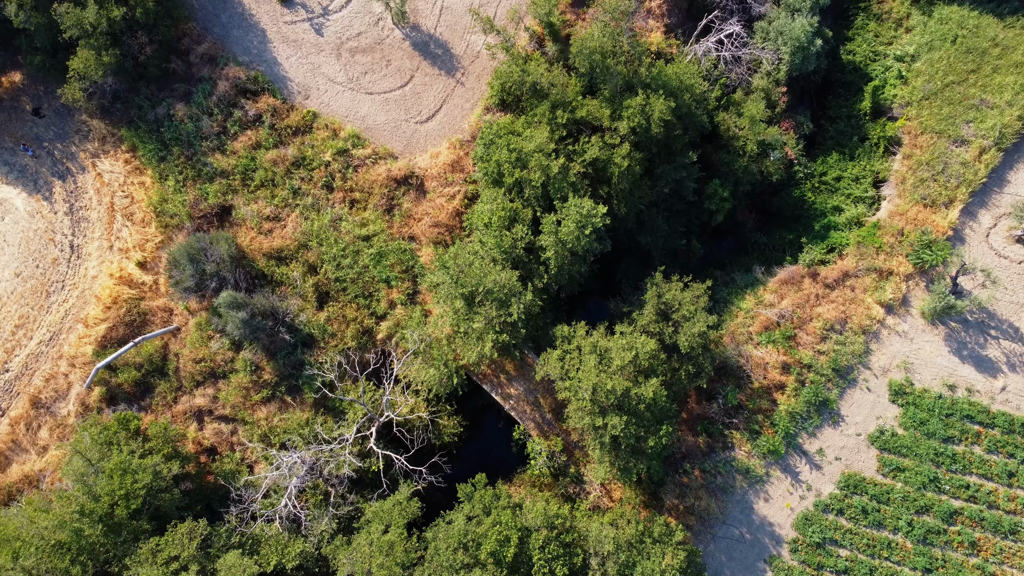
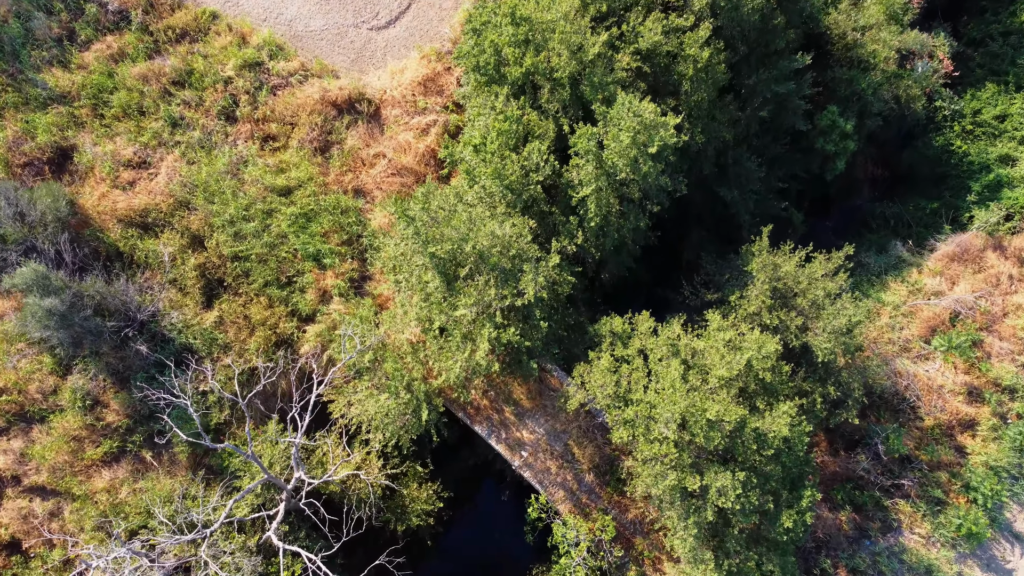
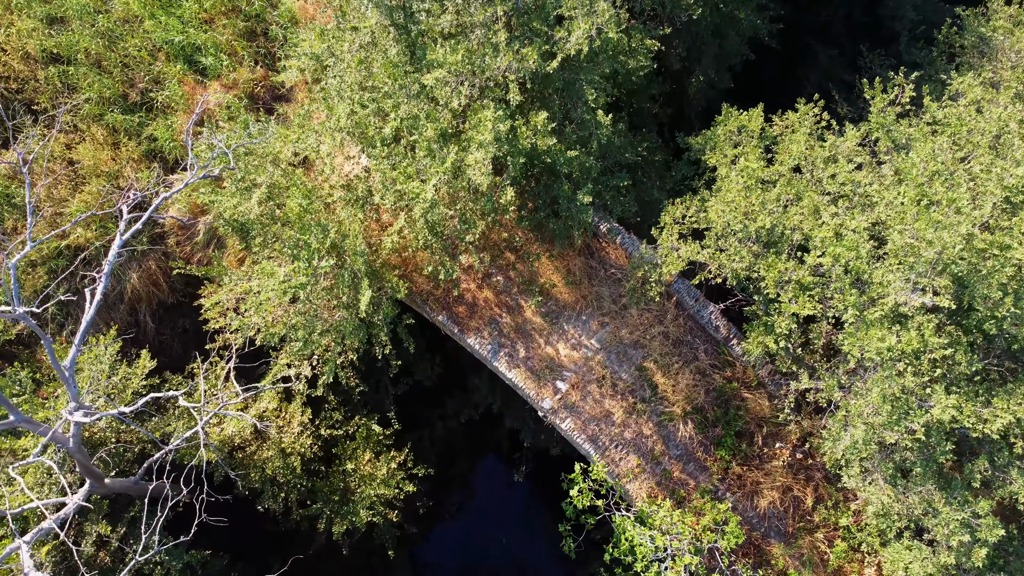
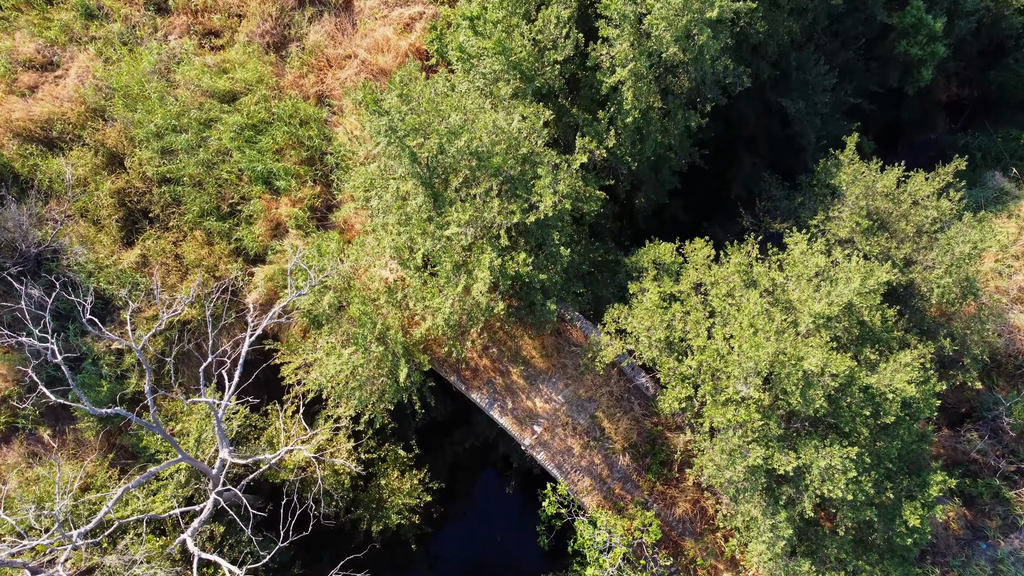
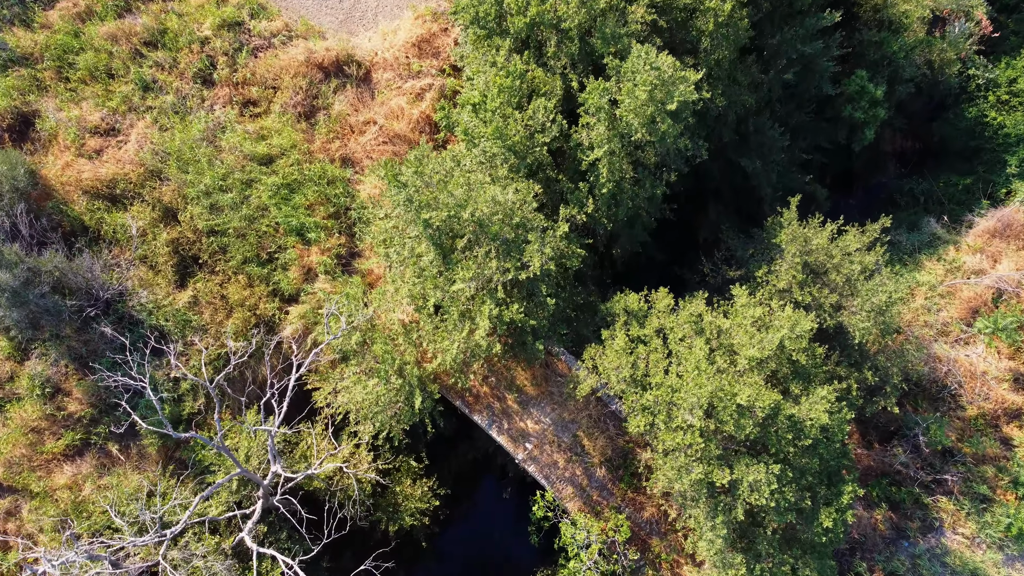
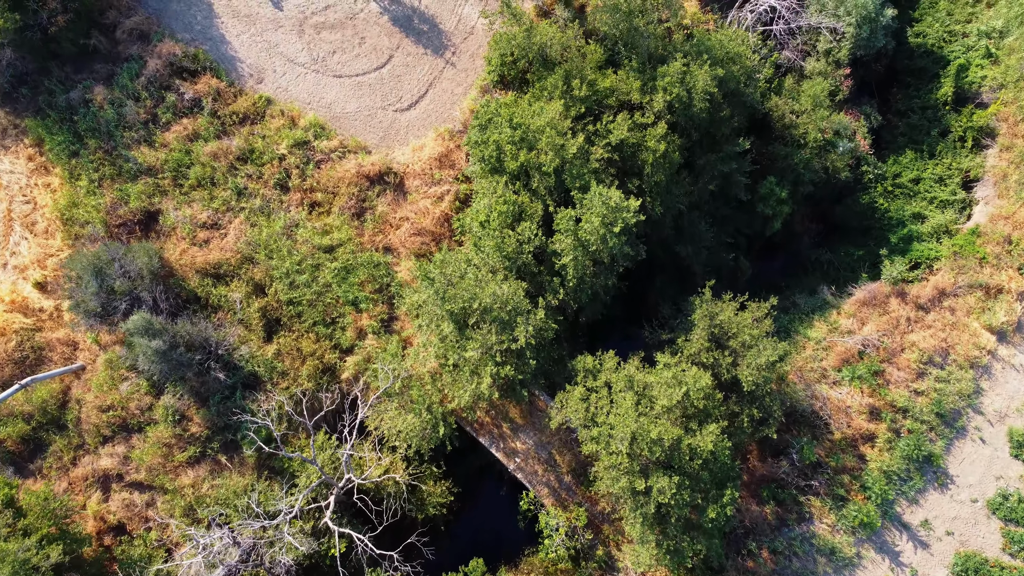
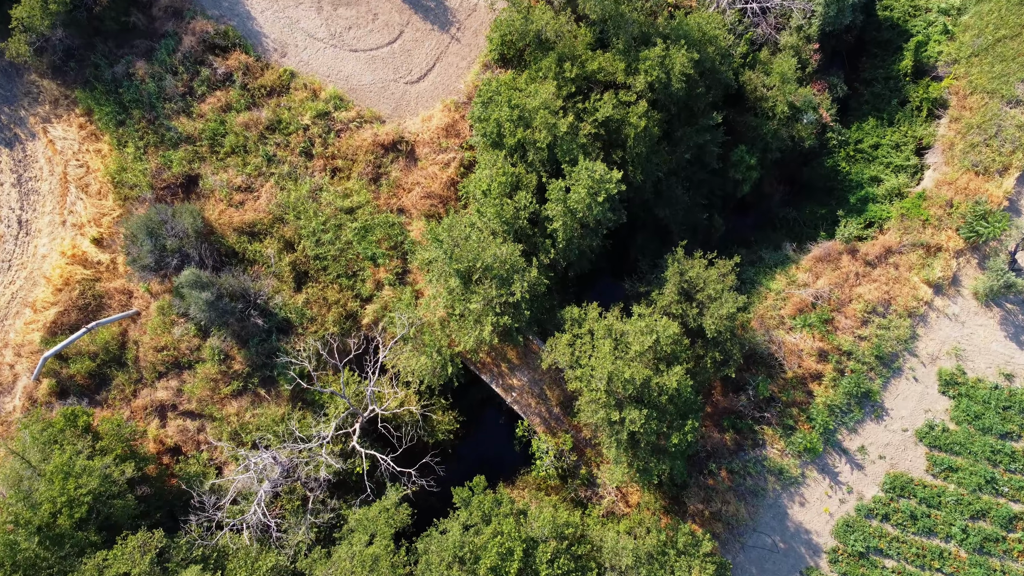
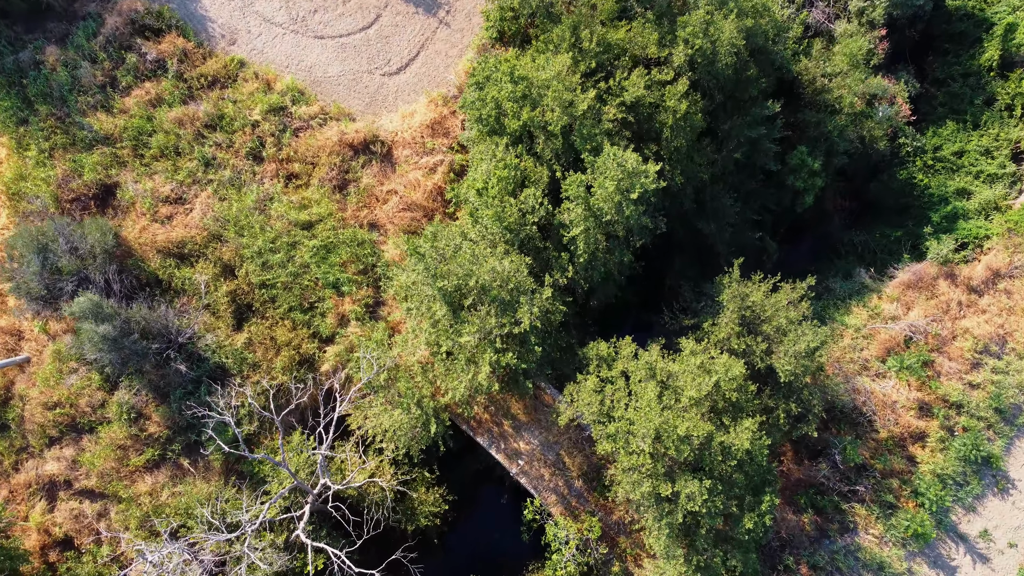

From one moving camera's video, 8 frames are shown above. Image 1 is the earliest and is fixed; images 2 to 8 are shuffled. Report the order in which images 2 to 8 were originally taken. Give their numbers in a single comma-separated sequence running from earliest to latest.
7, 6, 8, 2, 5, 4, 3
